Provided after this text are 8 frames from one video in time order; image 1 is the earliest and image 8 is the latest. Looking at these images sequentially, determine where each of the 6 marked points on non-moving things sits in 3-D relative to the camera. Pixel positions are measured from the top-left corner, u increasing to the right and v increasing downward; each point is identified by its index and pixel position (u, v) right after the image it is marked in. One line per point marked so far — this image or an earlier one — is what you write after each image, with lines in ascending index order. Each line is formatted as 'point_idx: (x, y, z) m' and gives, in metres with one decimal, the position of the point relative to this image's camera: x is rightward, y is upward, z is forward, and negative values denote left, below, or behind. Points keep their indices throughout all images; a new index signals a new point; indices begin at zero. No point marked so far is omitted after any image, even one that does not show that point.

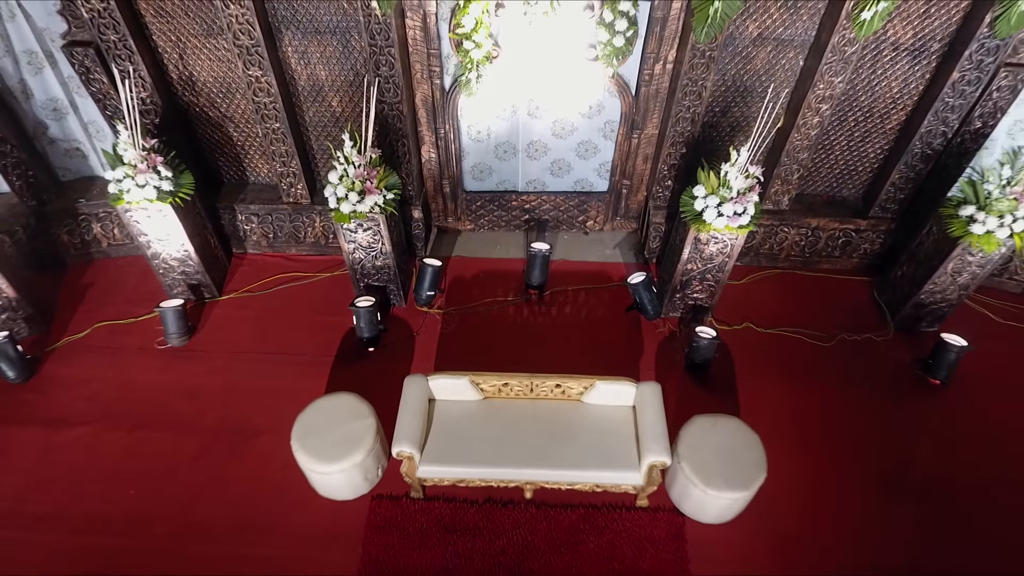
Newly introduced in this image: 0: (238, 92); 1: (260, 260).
0: (-1.2, +0.8, +2.6) m
1: (-1.3, +0.1, +3.1) m
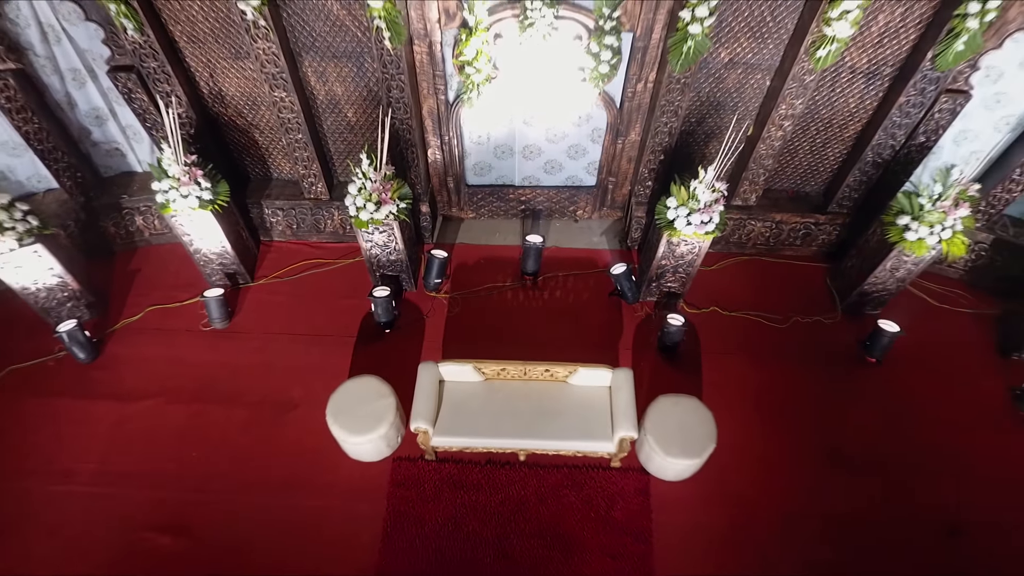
0: (-1.2, +0.9, +2.9) m
1: (-1.3, +0.2, +3.4) m
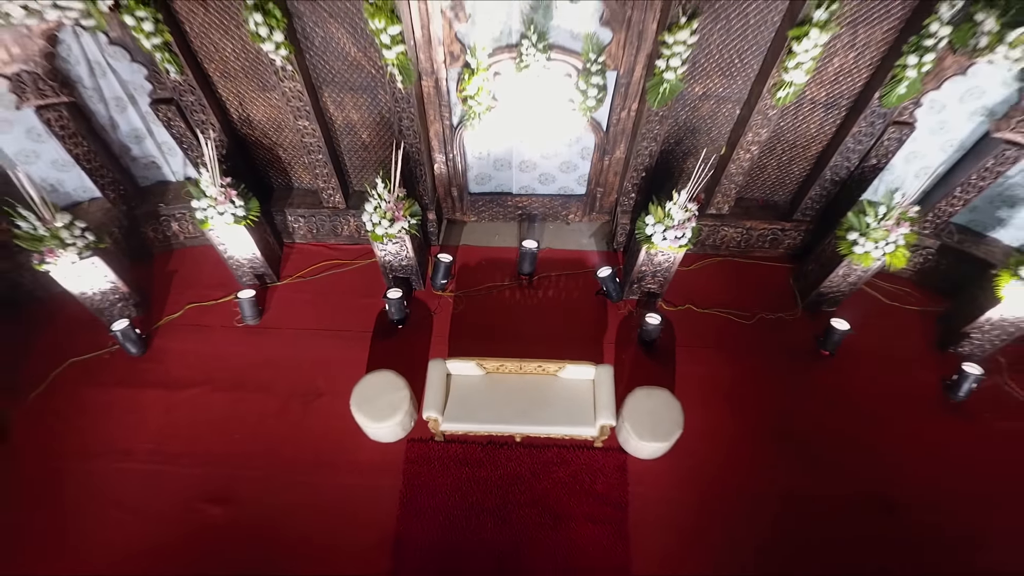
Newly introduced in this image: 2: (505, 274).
0: (-1.2, +0.9, +3.3) m
1: (-1.3, +0.2, +3.8) m
2: (0.0, +0.1, +3.7) m
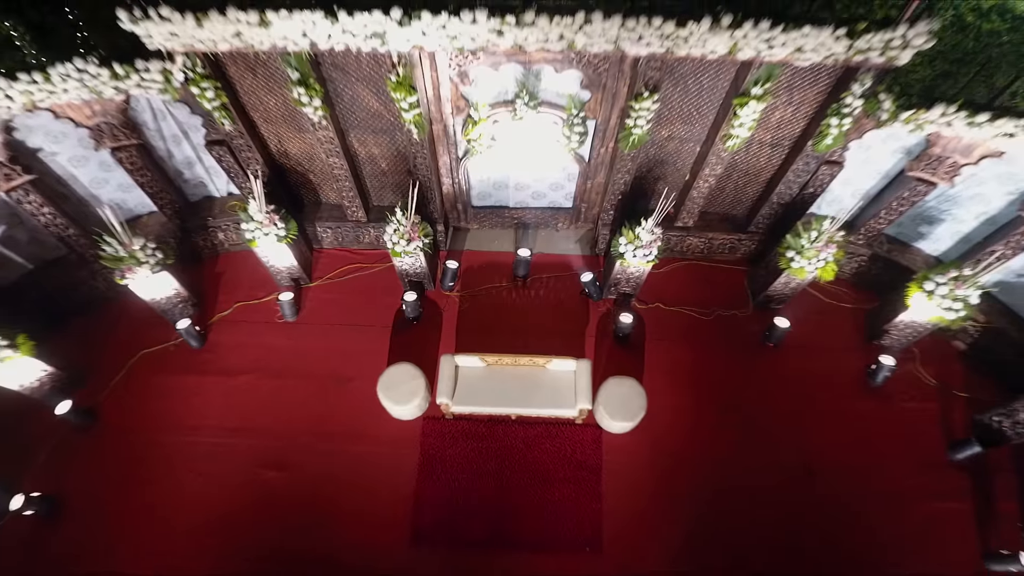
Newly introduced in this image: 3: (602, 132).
0: (-1.2, +0.8, +3.8) m
1: (-1.3, +0.2, +4.4) m
2: (-0.1, +0.1, +4.3) m
3: (+0.5, +0.9, +3.5) m
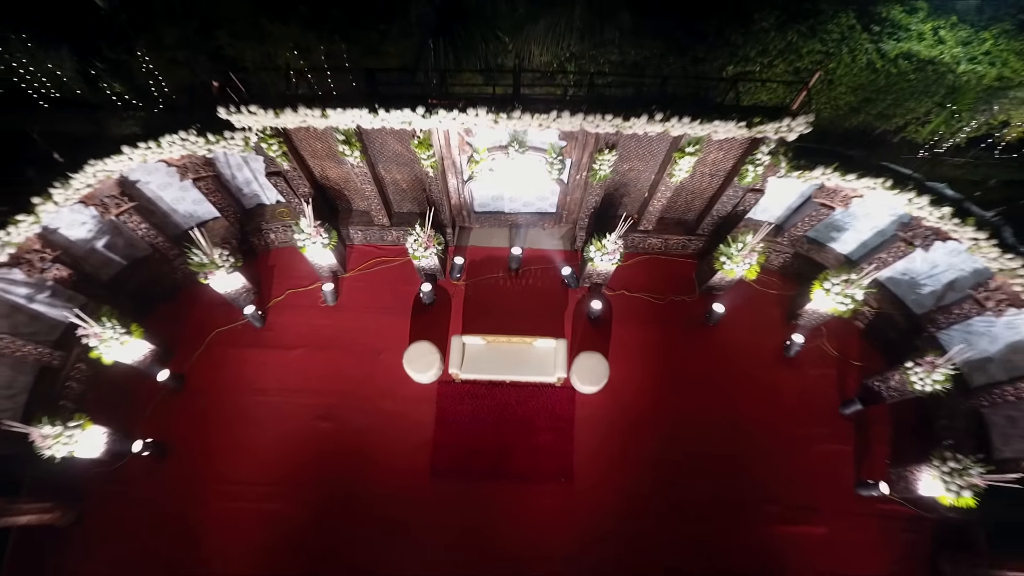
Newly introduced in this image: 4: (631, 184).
0: (-1.3, +0.8, +4.8) m
1: (-1.3, +0.4, +5.5) m
2: (-0.1, +0.2, +5.4) m
3: (+0.5, +0.9, +4.5) m
4: (+0.9, +0.8, +4.8) m
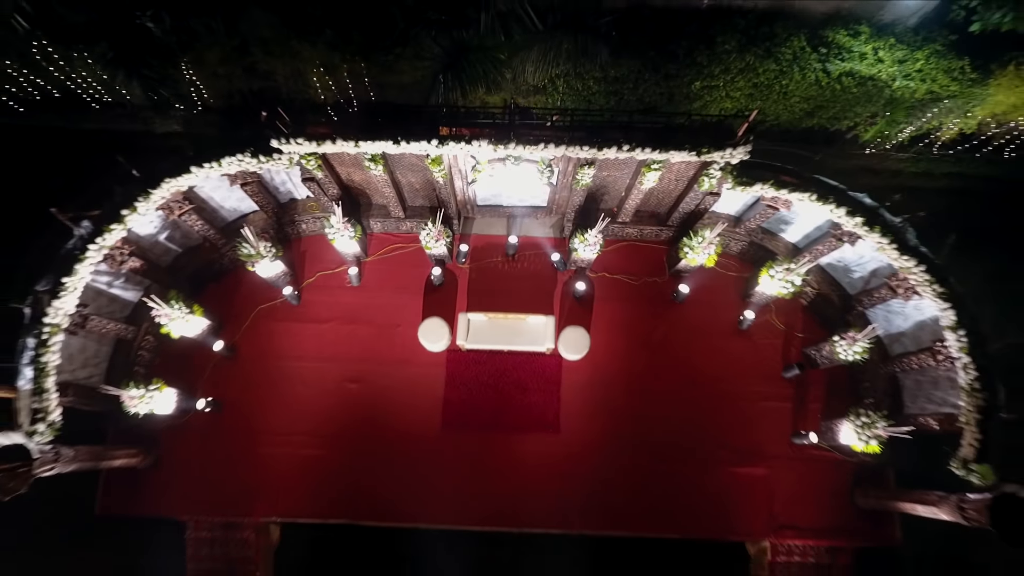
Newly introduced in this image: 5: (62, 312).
0: (-1.3, +1.0, +5.7) m
1: (-1.4, +0.5, +6.4) m
2: (-0.1, +0.4, +6.3) m
3: (+0.4, +1.0, +5.3) m
4: (+0.9, +0.9, +5.6) m
5: (-3.4, -0.2, +4.7) m
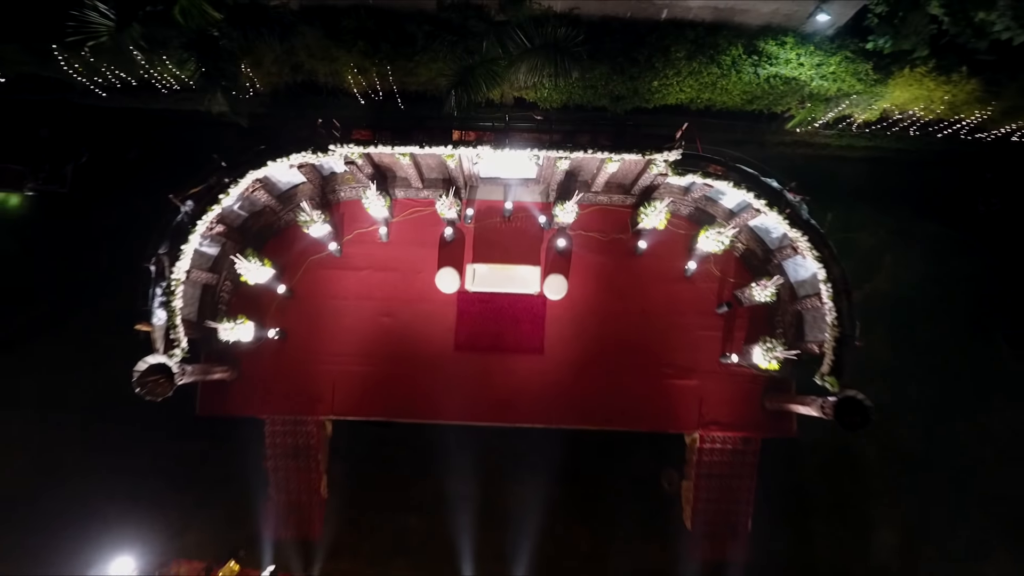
0: (-1.3, +1.5, +7.2) m
1: (-1.4, +1.1, +8.0) m
2: (-0.2, +0.9, +8.0) m
3: (+0.4, +1.4, +6.9) m
4: (+0.8, +1.4, +7.2) m
5: (-3.4, +0.2, +6.4) m
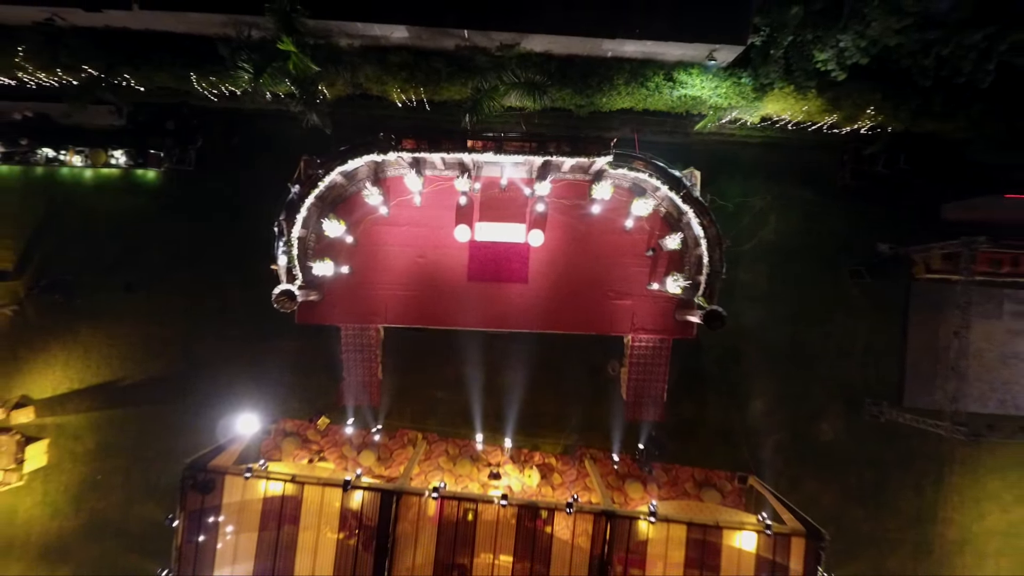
0: (-1.4, +2.3, +10.7) m
1: (-1.5, +2.1, +11.5) m
2: (-0.3, +1.9, +11.5) m
3: (+0.3, +2.2, +10.4) m
4: (+0.7, +2.3, +10.6) m
5: (-3.5, +0.9, +10.0) m
